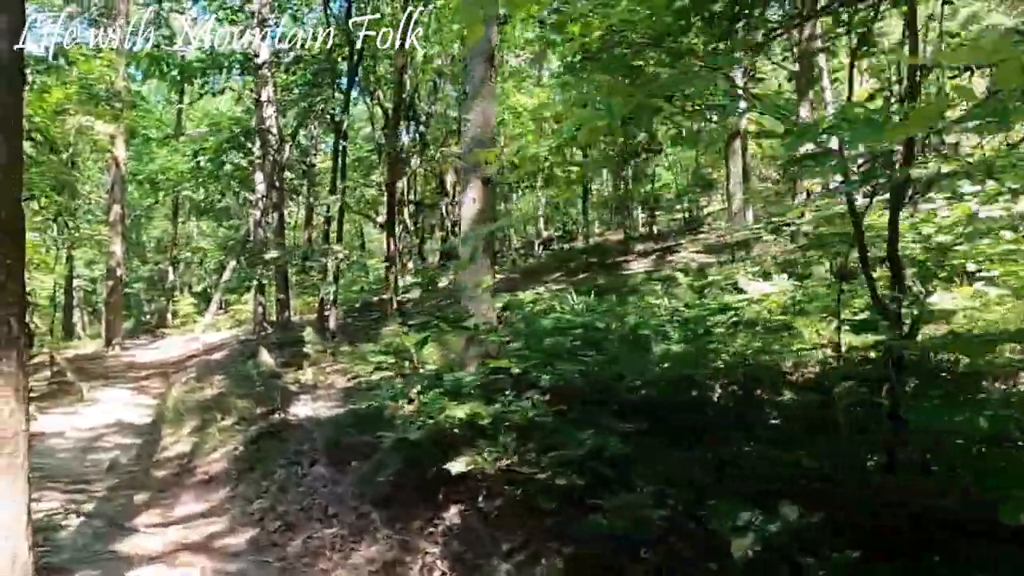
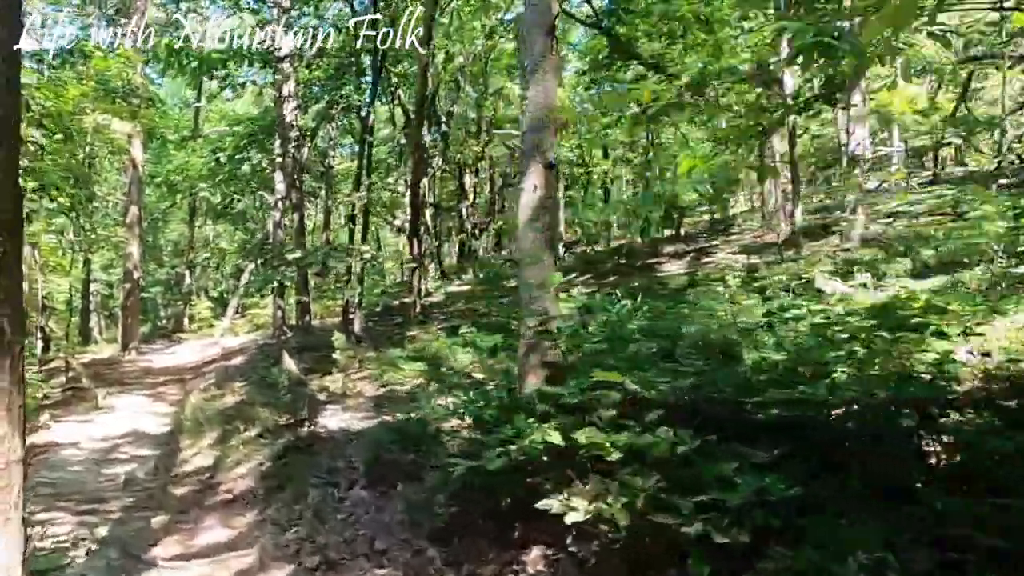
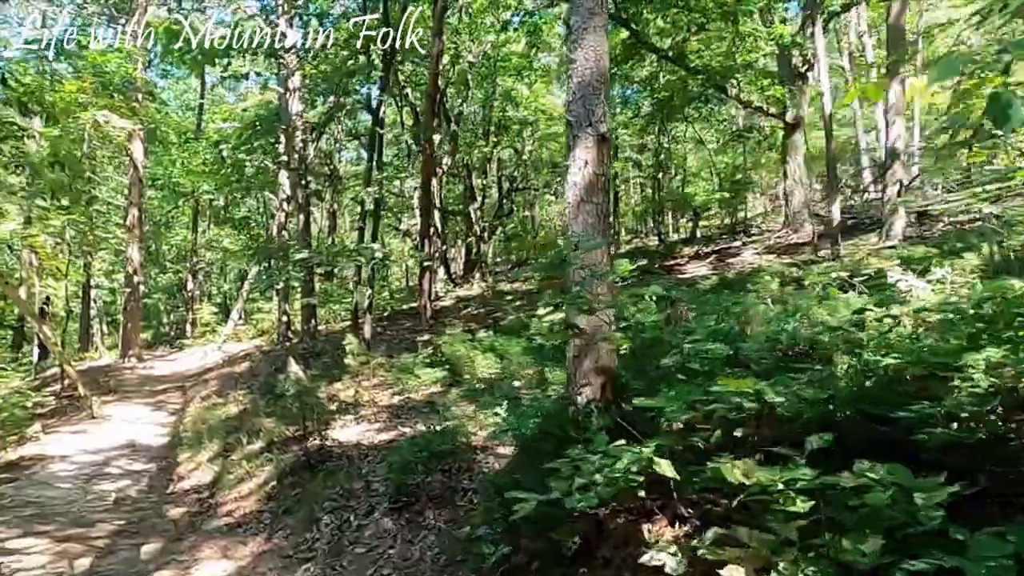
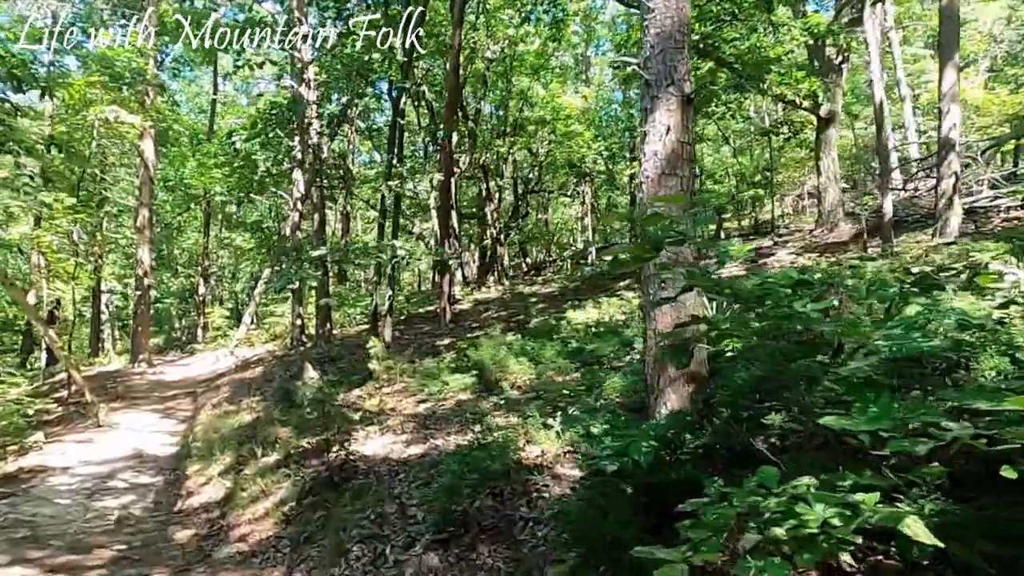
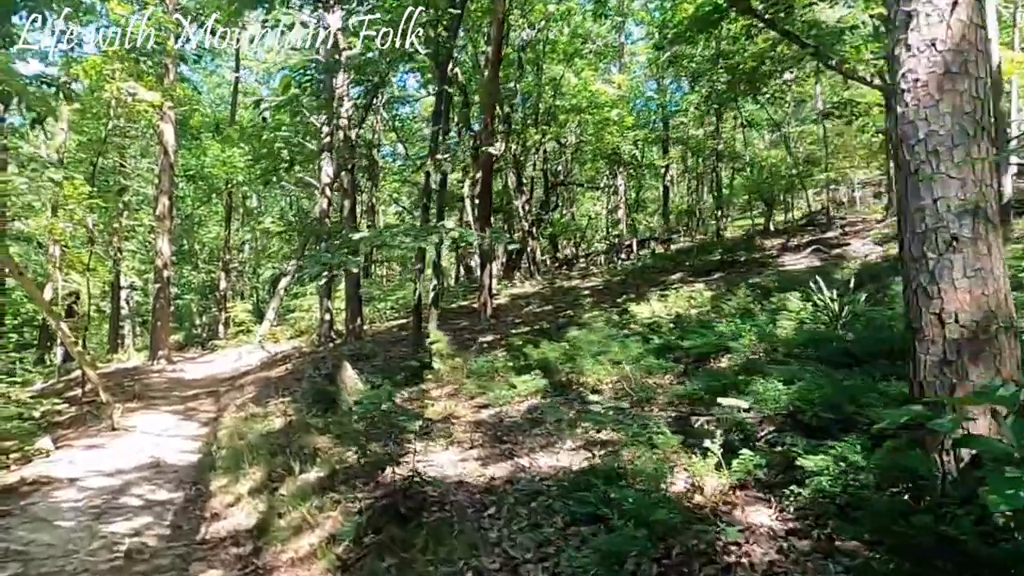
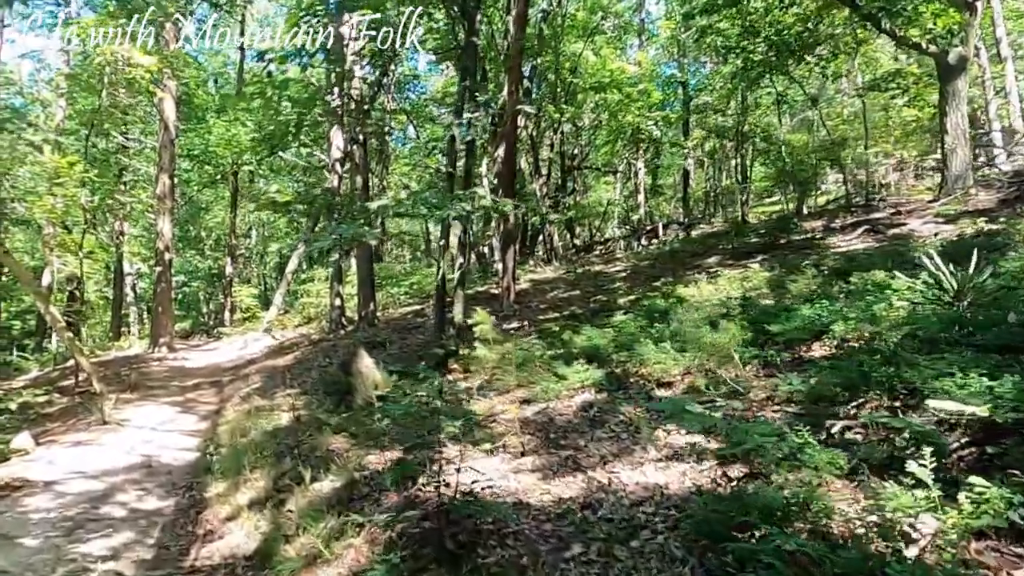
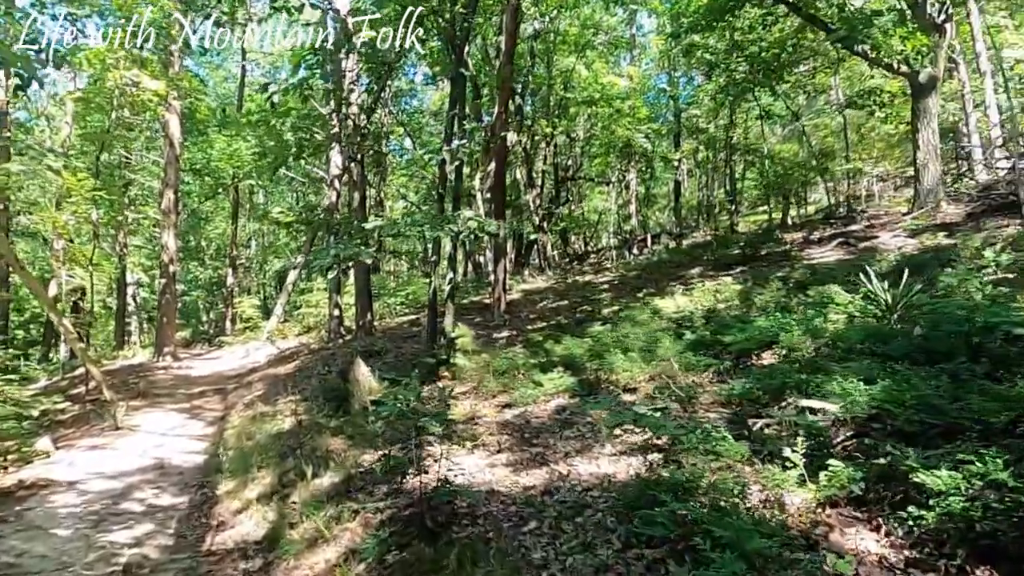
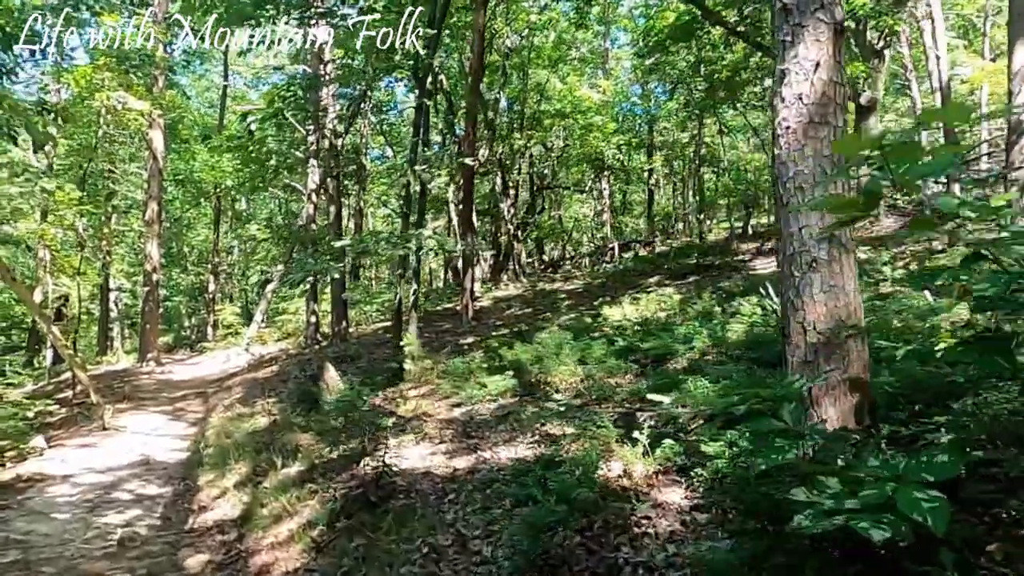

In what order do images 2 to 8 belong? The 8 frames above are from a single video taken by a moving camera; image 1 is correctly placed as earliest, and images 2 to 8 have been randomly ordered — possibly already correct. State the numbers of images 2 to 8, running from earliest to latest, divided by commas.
2, 3, 4, 8, 5, 7, 6
